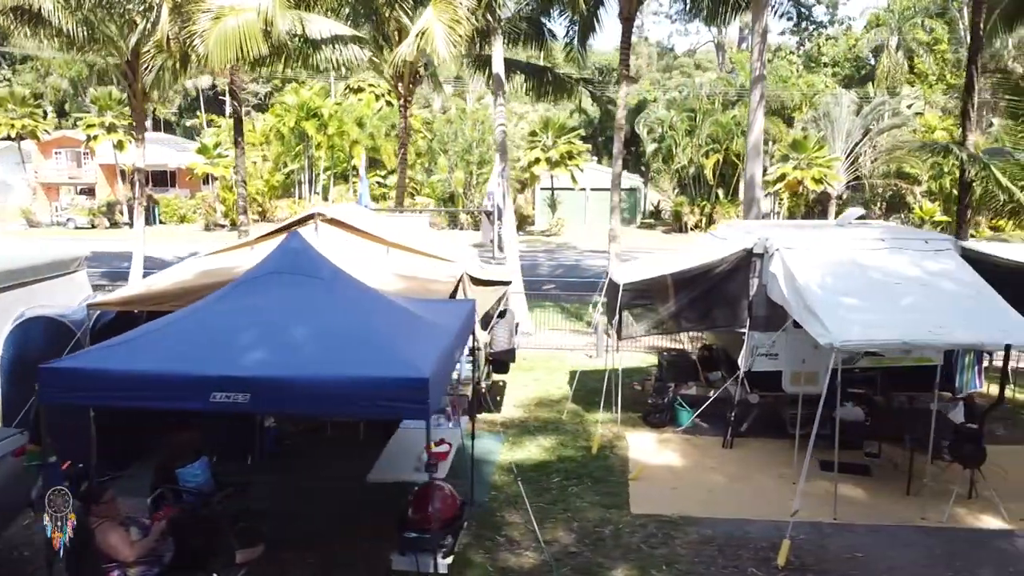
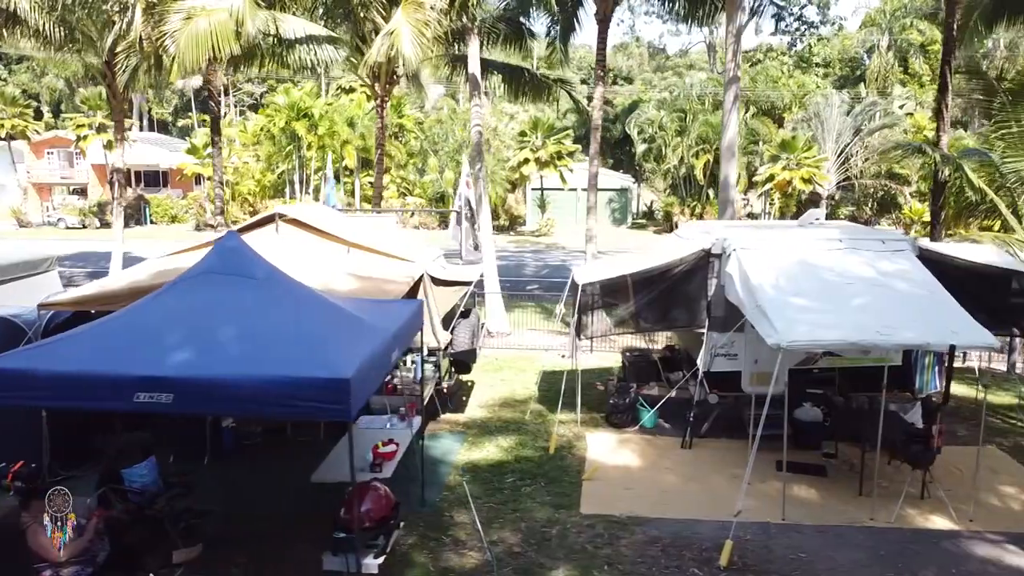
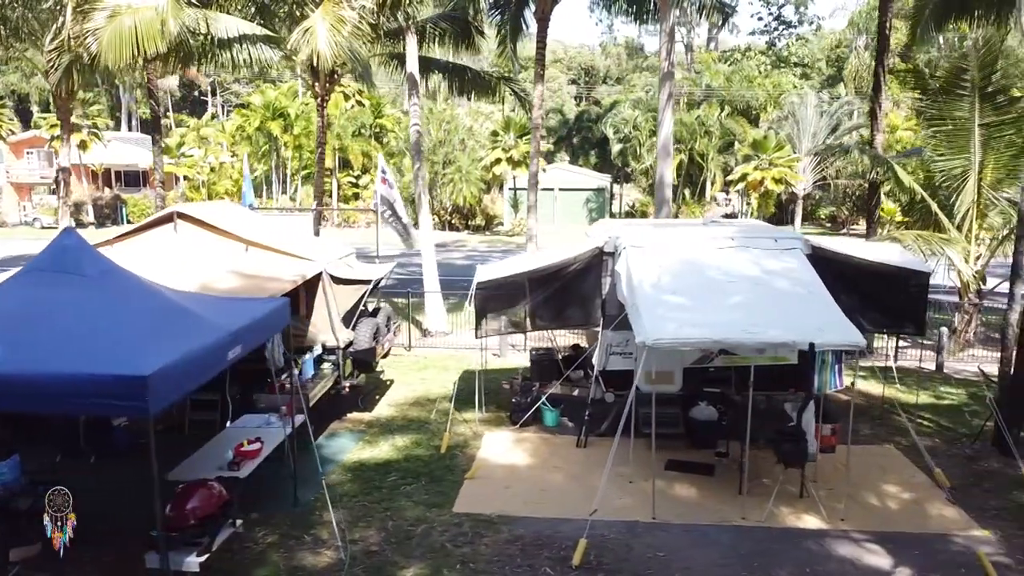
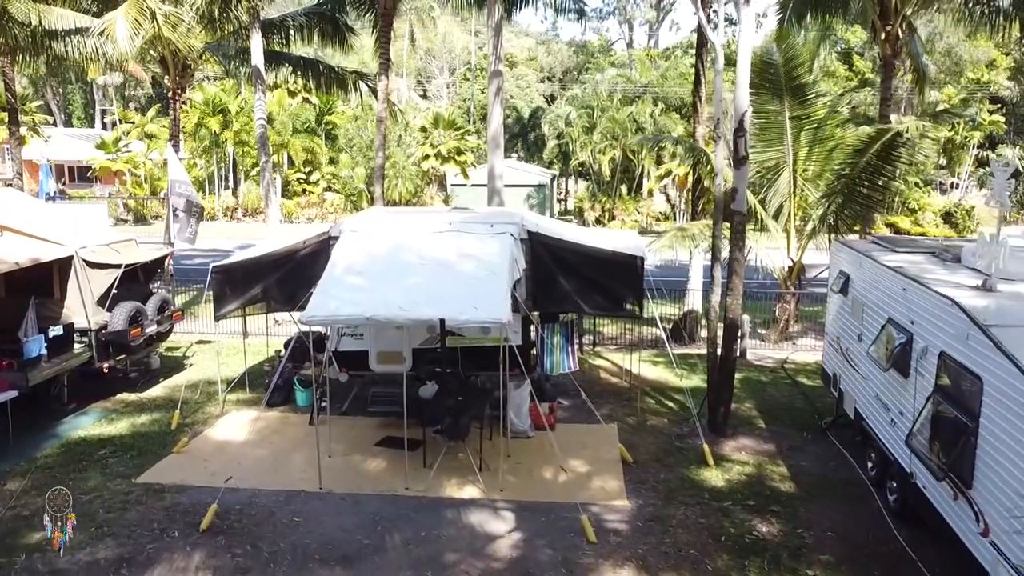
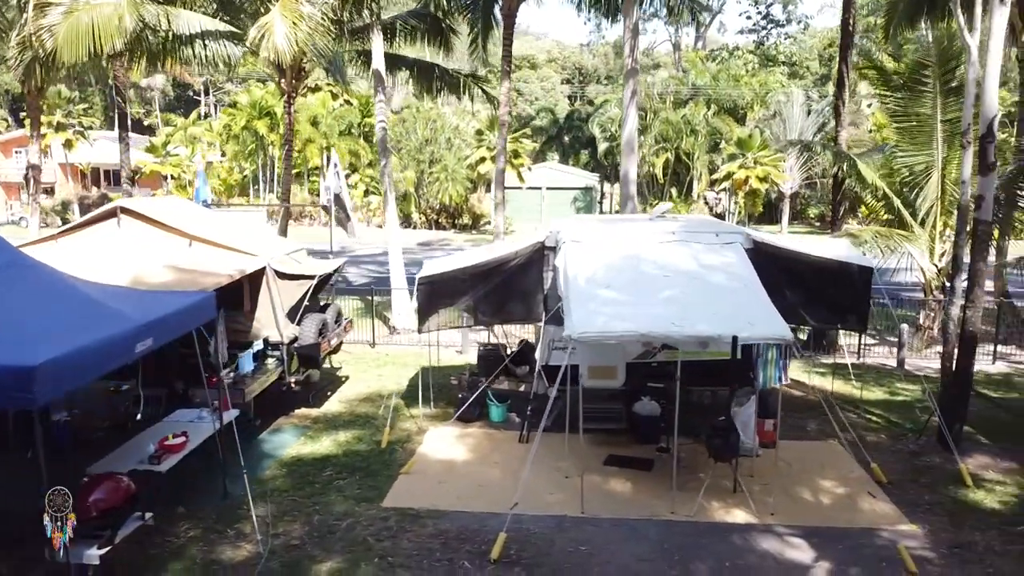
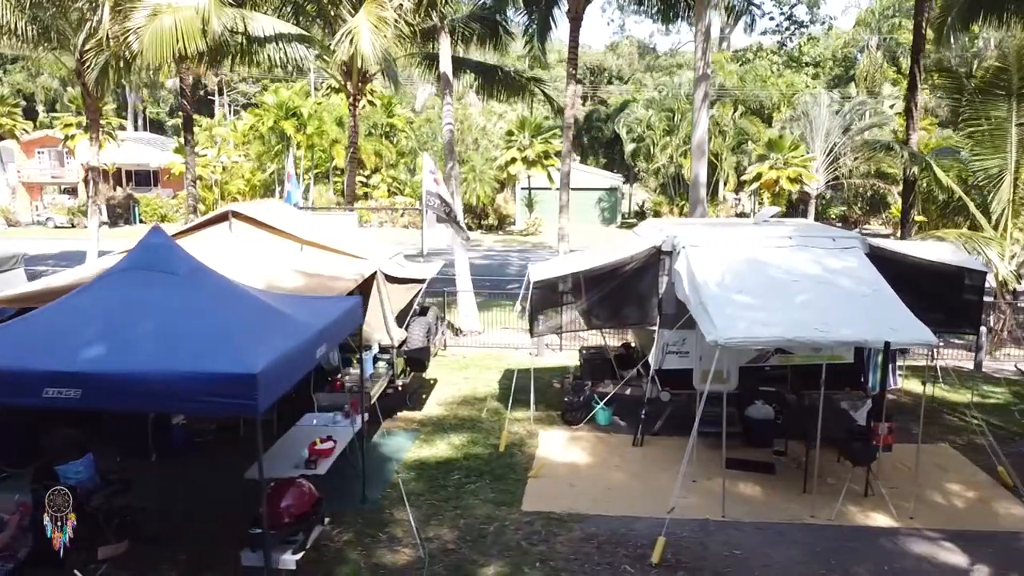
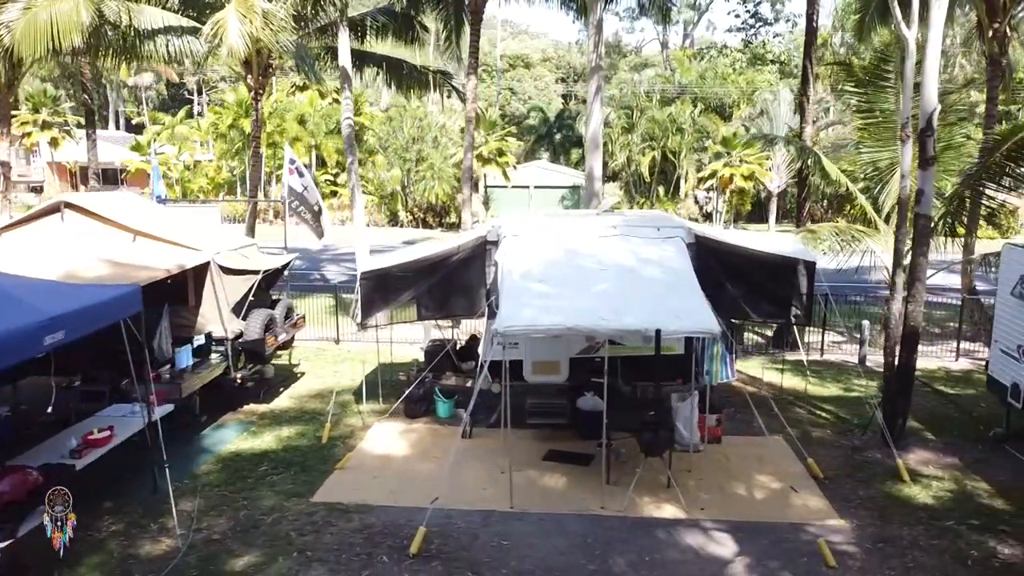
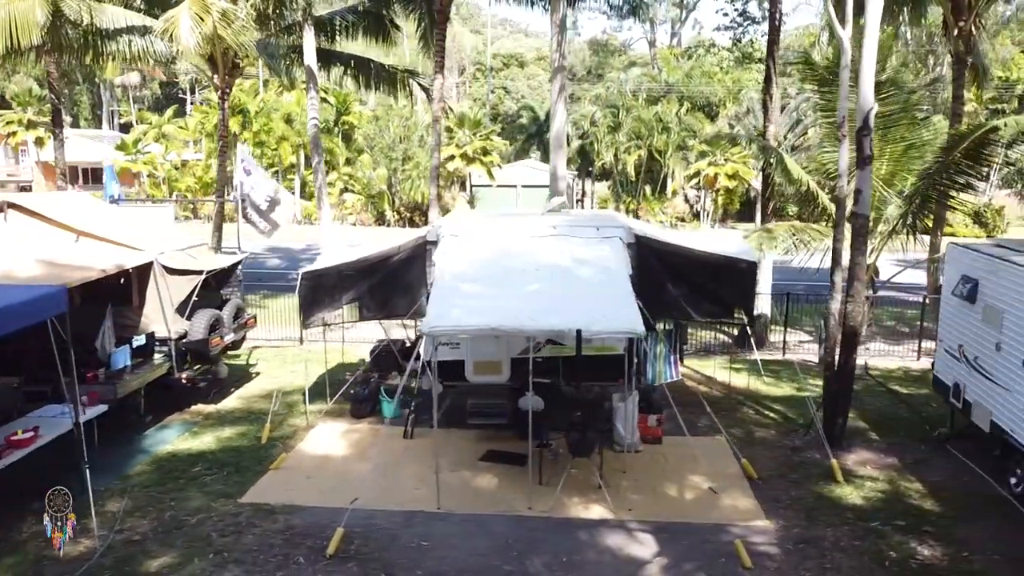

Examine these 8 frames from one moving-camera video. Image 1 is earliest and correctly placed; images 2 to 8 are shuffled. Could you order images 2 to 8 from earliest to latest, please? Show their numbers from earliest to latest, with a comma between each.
2, 6, 3, 5, 7, 8, 4
